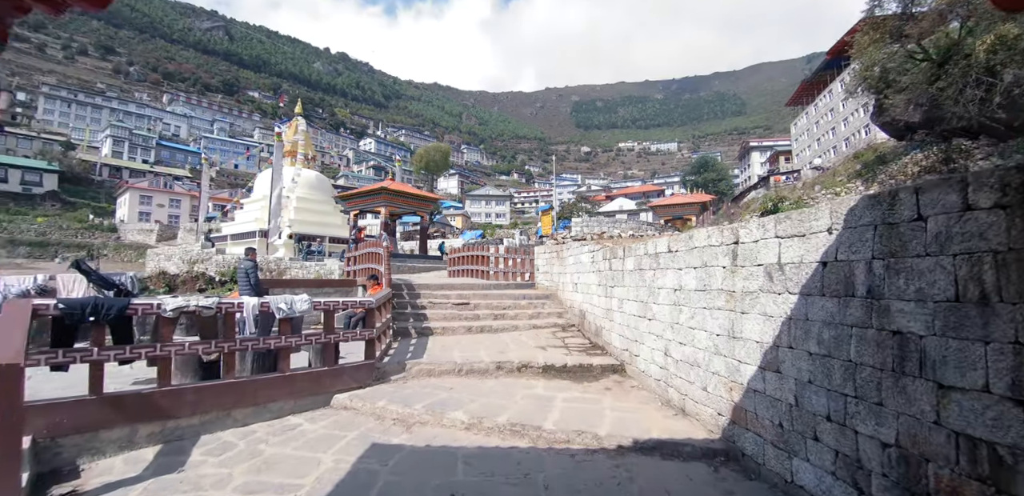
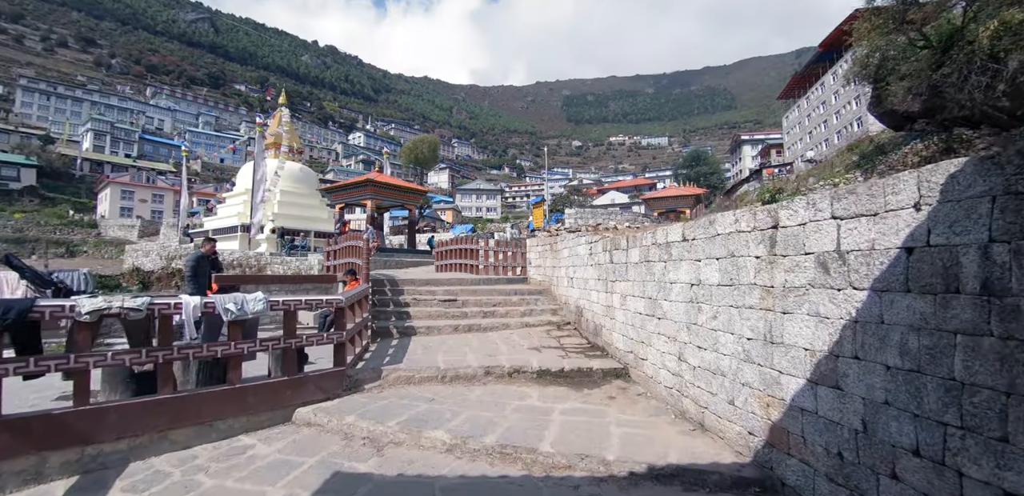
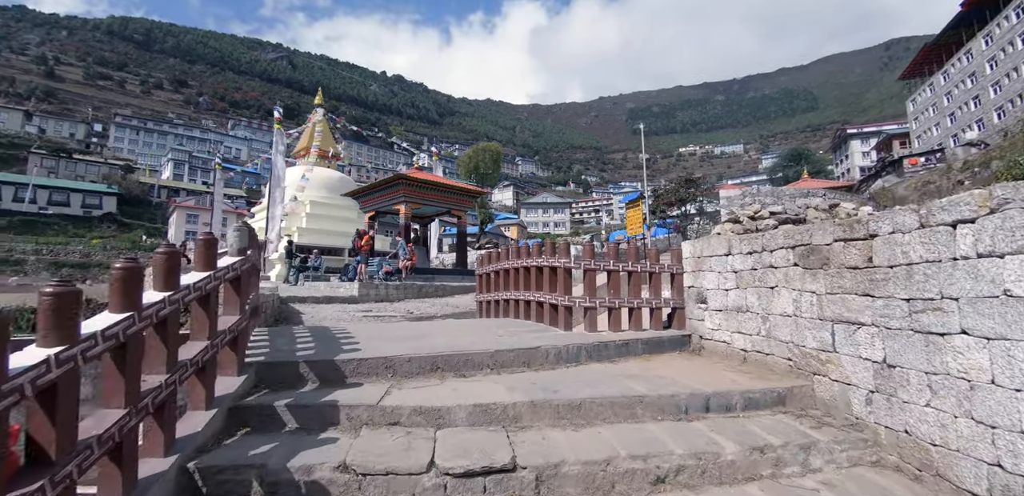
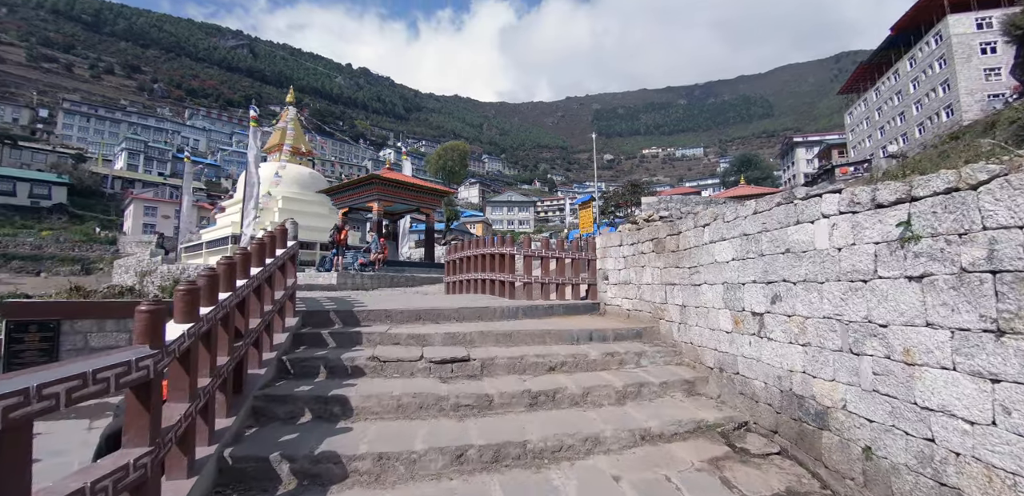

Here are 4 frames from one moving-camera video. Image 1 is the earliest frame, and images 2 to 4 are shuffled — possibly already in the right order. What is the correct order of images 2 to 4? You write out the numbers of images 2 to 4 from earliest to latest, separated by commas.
2, 4, 3
